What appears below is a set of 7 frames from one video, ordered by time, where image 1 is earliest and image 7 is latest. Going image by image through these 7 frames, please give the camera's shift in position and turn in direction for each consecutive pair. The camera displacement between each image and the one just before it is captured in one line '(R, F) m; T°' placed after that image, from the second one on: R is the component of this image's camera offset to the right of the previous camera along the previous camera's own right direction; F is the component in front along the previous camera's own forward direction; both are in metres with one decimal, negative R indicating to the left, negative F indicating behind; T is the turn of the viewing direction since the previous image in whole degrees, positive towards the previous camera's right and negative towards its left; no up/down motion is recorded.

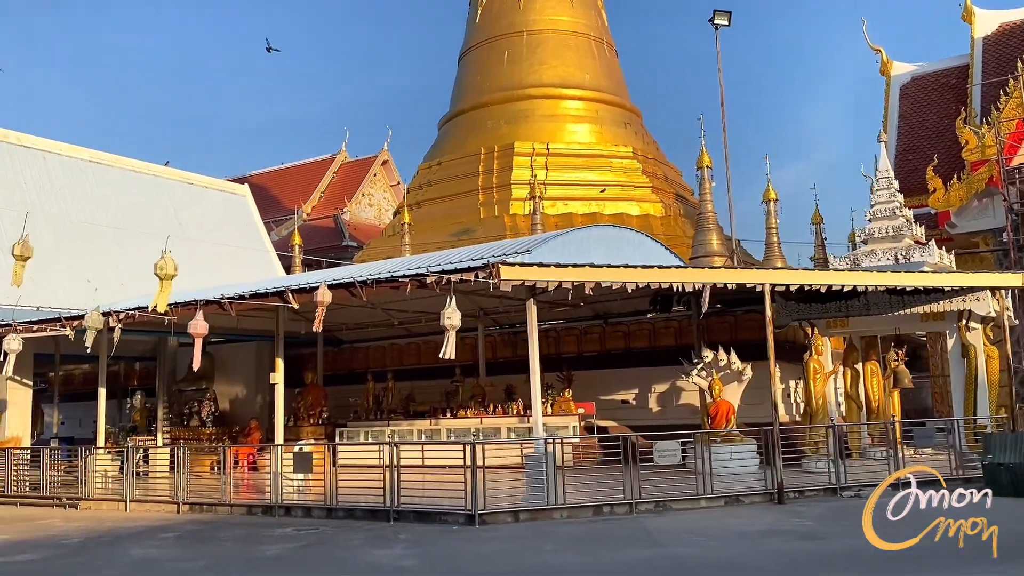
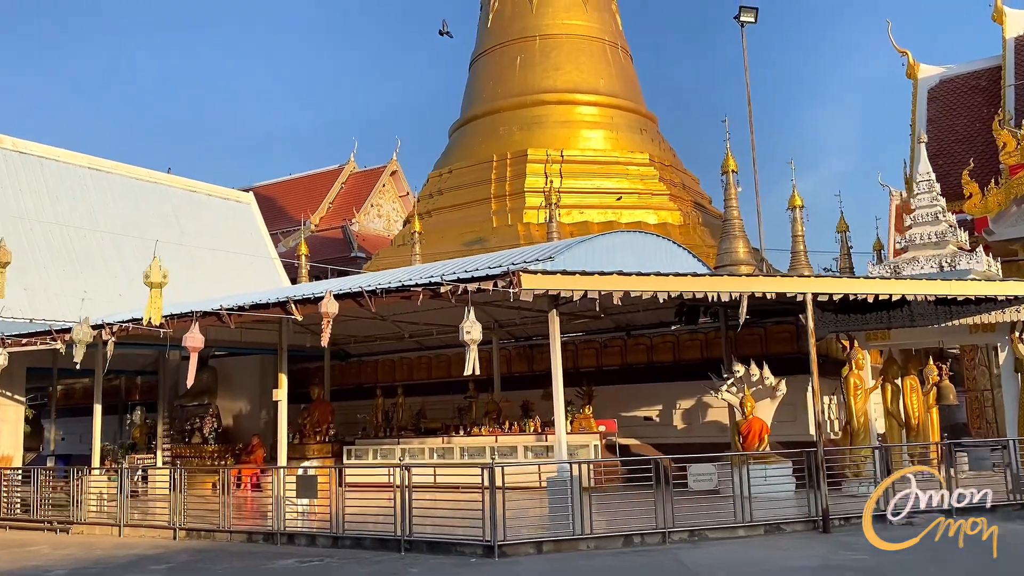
(-0.1, +0.6) m; -1°
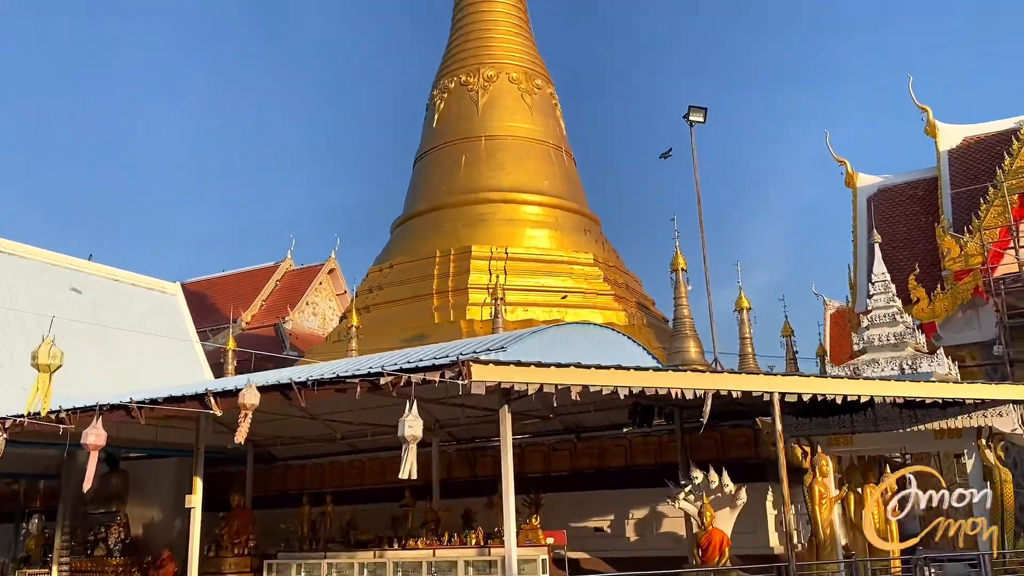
(-0.1, +0.6) m; +4°
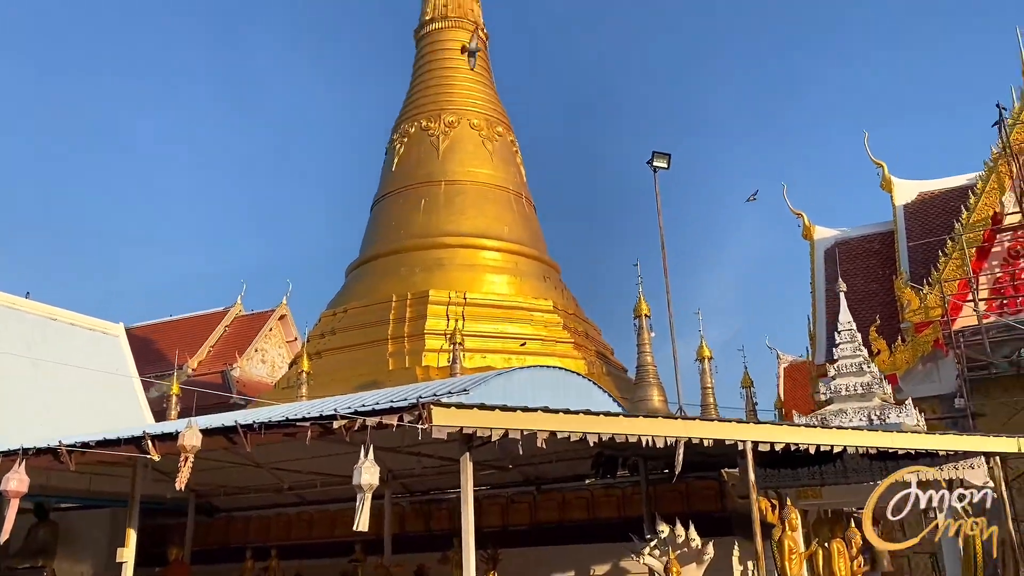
(-0.1, +0.3) m; +3°
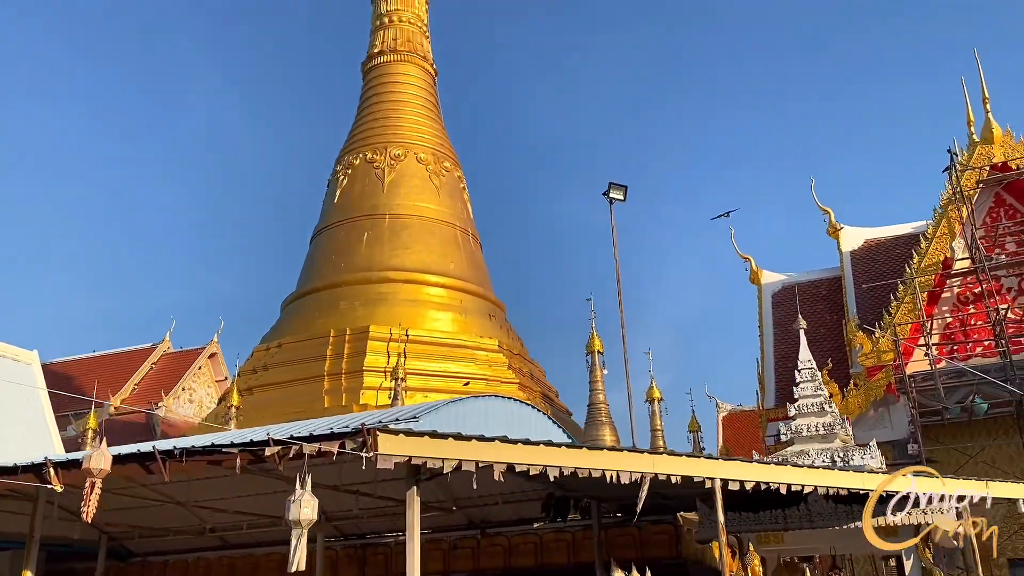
(-0.1, +0.5) m; +4°
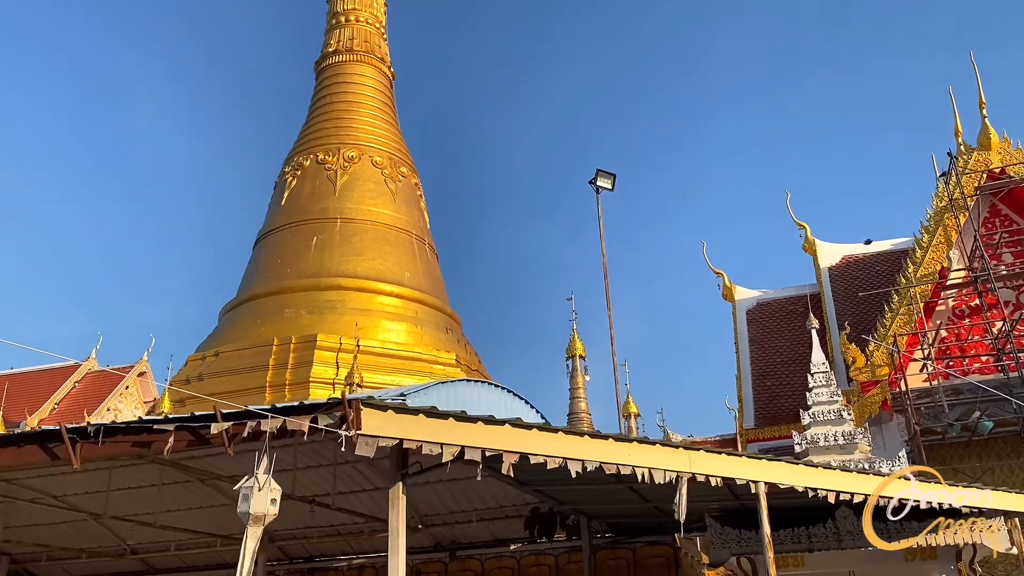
(-0.4, +1.2) m; +4°
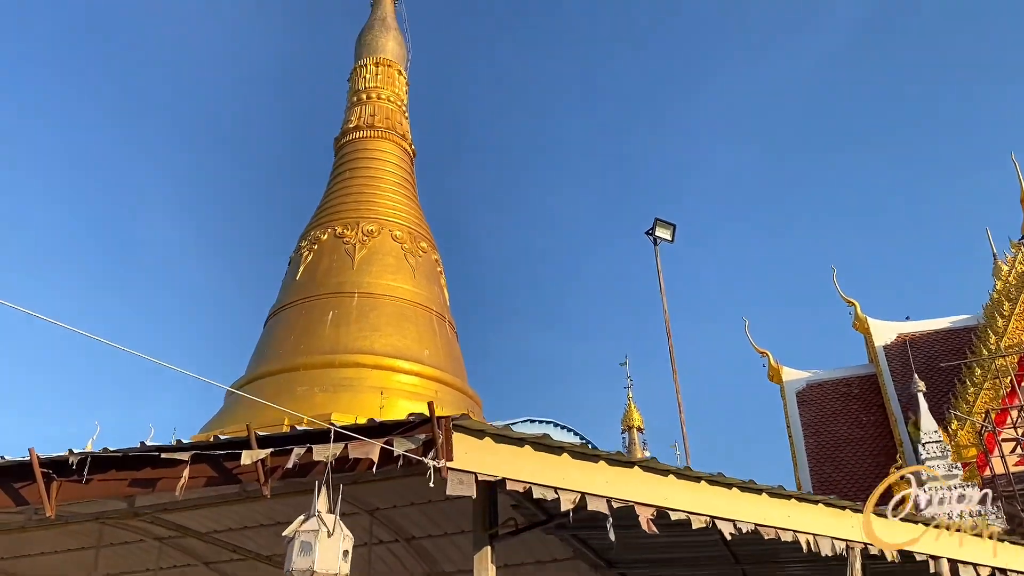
(-0.5, +1.1) m; 0°
